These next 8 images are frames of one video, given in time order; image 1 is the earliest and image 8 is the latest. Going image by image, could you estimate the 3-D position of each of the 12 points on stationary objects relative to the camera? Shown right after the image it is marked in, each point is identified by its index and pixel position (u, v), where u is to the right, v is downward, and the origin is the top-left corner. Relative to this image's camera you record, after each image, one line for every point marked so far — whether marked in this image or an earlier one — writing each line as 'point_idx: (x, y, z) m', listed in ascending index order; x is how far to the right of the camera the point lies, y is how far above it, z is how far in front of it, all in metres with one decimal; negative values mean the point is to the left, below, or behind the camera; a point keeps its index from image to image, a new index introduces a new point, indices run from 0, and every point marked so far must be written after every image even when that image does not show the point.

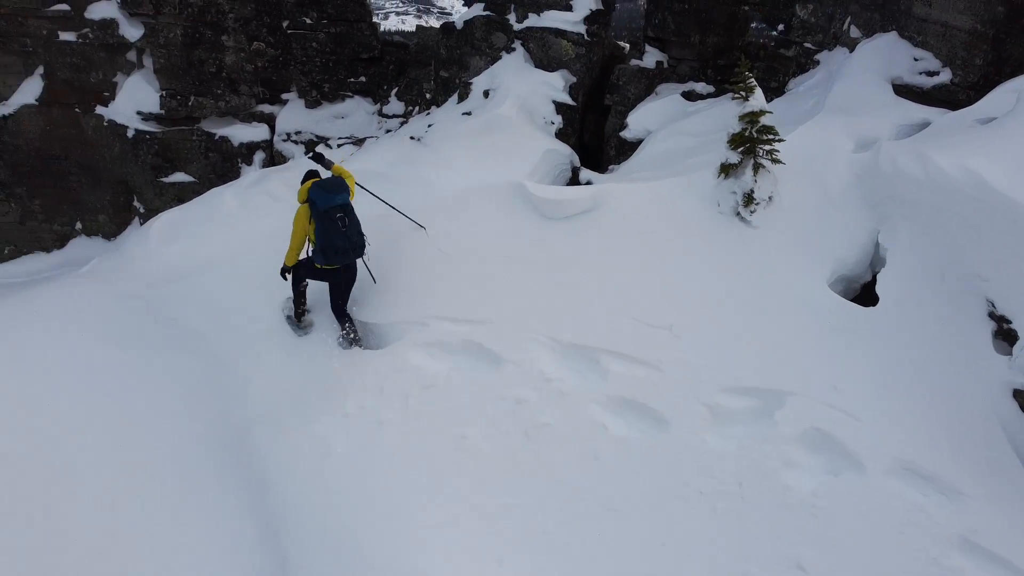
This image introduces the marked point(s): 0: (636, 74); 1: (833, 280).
0: (+1.1, +1.9, +7.1) m
1: (+1.9, +0.1, +4.8) m
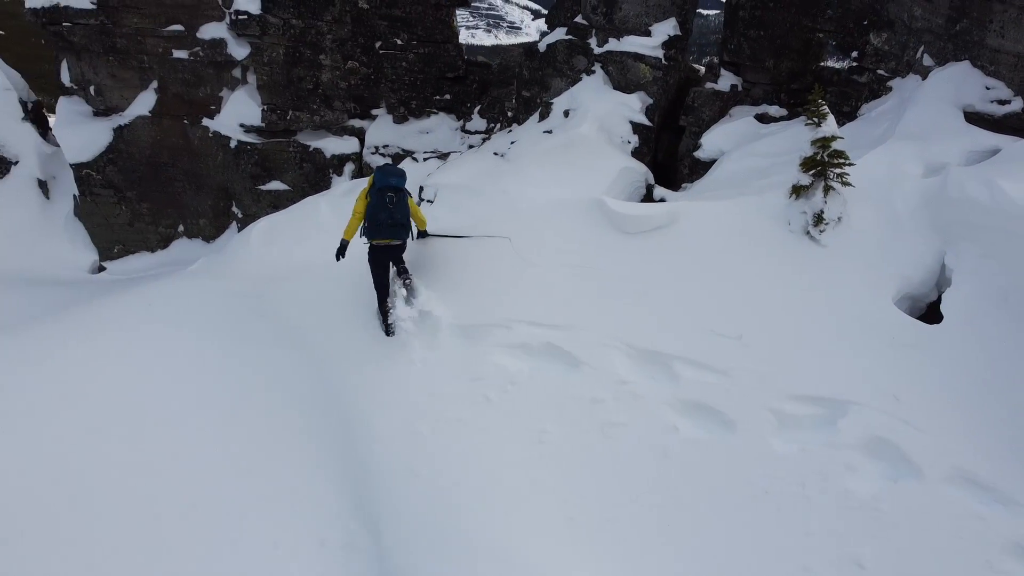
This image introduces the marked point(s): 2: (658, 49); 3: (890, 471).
0: (+1.8, +1.7, +7.4) m
1: (+2.4, 0.0, +5.1) m
2: (+1.3, +2.2, +7.4) m
3: (+1.9, -0.9, +4.0) m
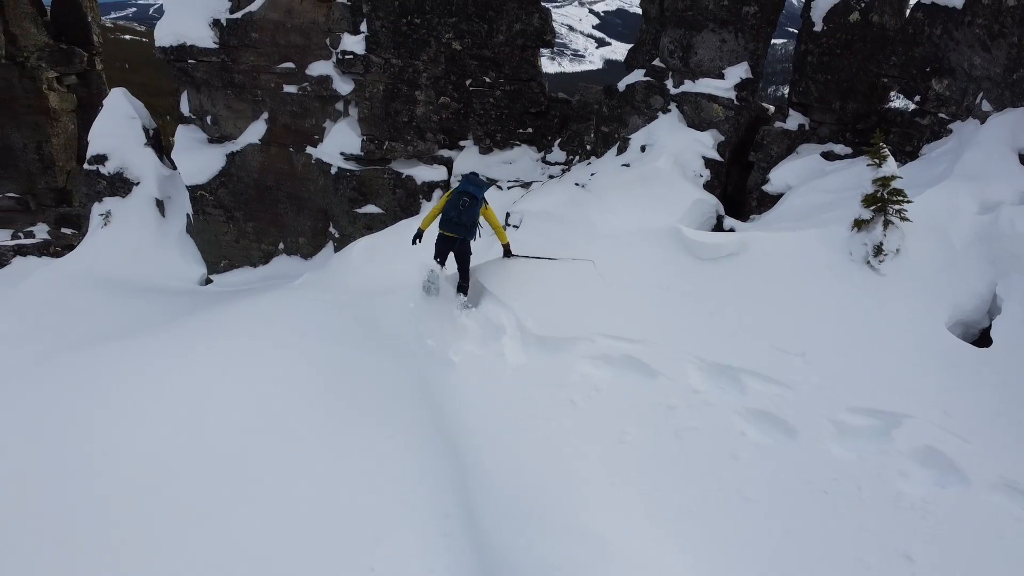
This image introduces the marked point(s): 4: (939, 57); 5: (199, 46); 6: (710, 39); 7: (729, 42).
0: (+2.6, +1.5, +7.9) m
1: (+3.0, -0.2, +5.5) m
2: (+2.2, +1.9, +8.0) m
3: (+2.4, -1.0, +4.5) m
4: (+3.7, +2.0, +7.0) m
5: (-3.9, +3.0, +10.1) m
6: (+2.0, +2.5, +8.0) m
7: (+2.1, +2.4, +8.0) m
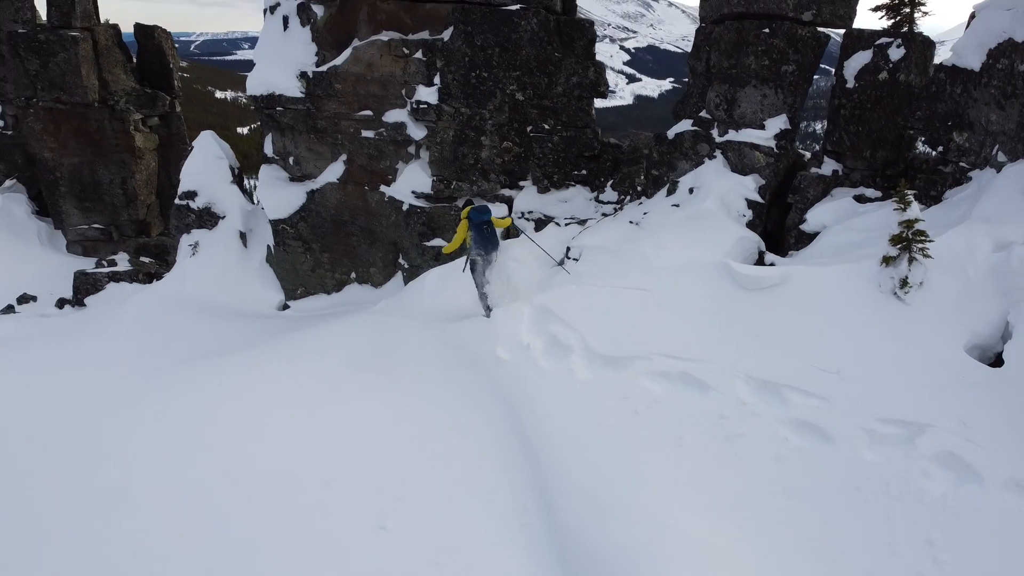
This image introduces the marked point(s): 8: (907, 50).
0: (+3.3, +1.2, +8.8) m
1: (+3.5, -0.4, +6.3) m
2: (+2.8, +1.6, +8.9) m
3: (+2.9, -1.2, +5.2) m
4: (+4.3, +1.7, +7.8) m
5: (-3.1, +2.7, +11.2) m
6: (+2.7, +2.1, +8.9) m
7: (+2.8, +2.1, +8.9) m
8: (+4.0, +2.4, +8.1) m
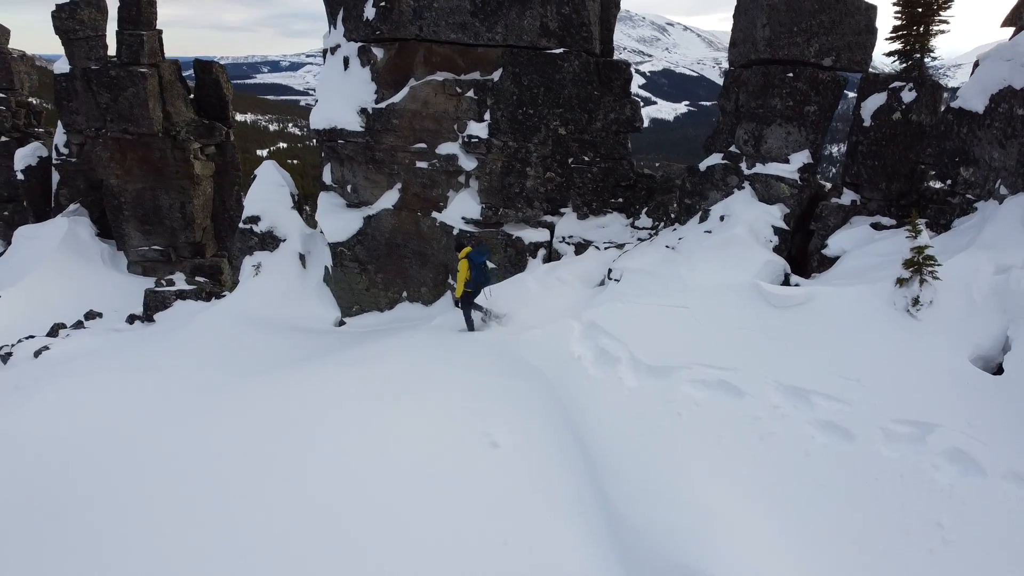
0: (+3.9, +0.9, +9.7) m
1: (+4.0, -0.6, +7.1) m
2: (+3.4, +1.4, +9.8) m
3: (+3.4, -1.3, +6.1) m
4: (+4.9, +1.5, +8.7) m
5: (-2.5, +2.4, +12.3) m
6: (+3.2, +1.9, +9.8) m
7: (+3.4, +1.9, +9.8) m
8: (+4.5, +2.2, +9.0) m
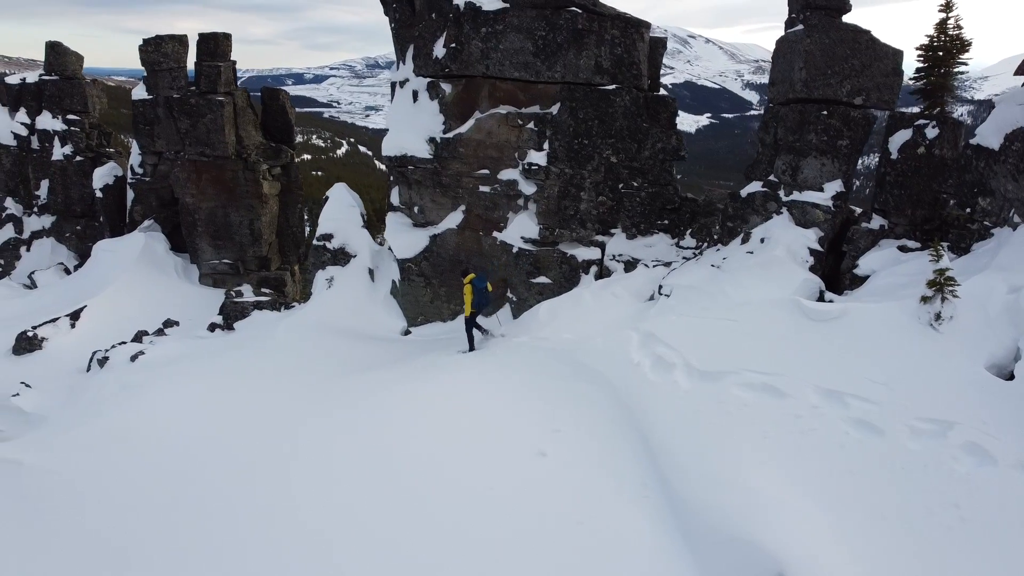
0: (+4.7, +0.7, +10.7) m
1: (+4.8, -0.8, +8.2) m
2: (+4.2, +1.2, +10.9) m
3: (+4.1, -1.5, +7.1) m
4: (+5.7, +1.3, +9.8) m
5: (-1.6, +2.2, +13.5) m
6: (+4.1, +1.7, +10.9) m
7: (+4.2, +1.7, +10.9) m
8: (+5.3, +2.0, +10.1) m
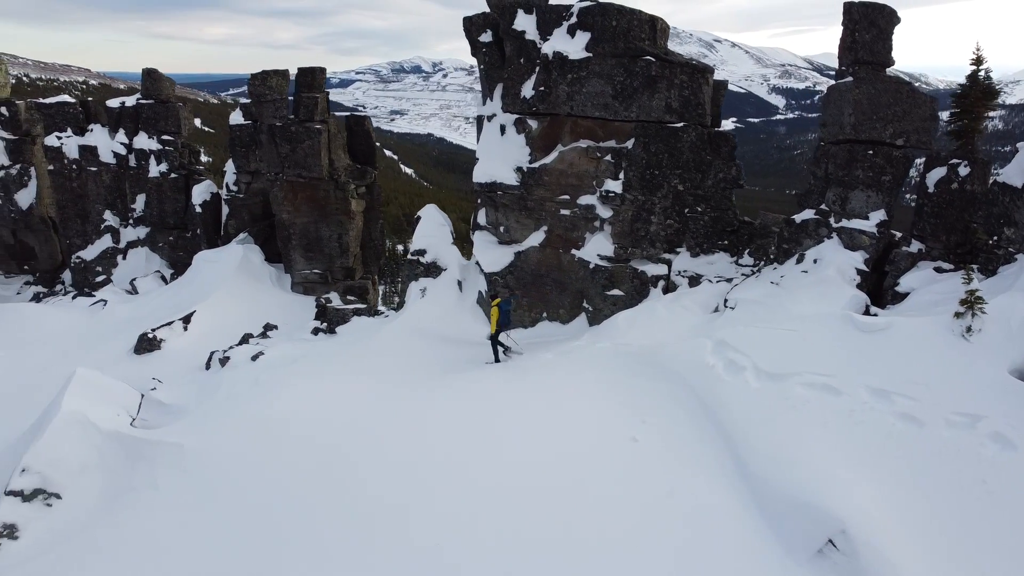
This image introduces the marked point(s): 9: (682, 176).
0: (+6.0, +0.5, +12.4) m
1: (+6.1, -1.0, +9.8) m
2: (+5.6, +1.0, +12.6) m
3: (+5.3, -1.7, +8.8) m
4: (+7.0, +1.0, +11.5) m
5: (-0.1, +2.0, +15.4) m
6: (+5.4, +1.5, +12.7) m
7: (+5.6, +1.4, +12.6) m
8: (+6.7, +1.7, +11.8) m
9: (+3.0, +2.0, +14.4) m
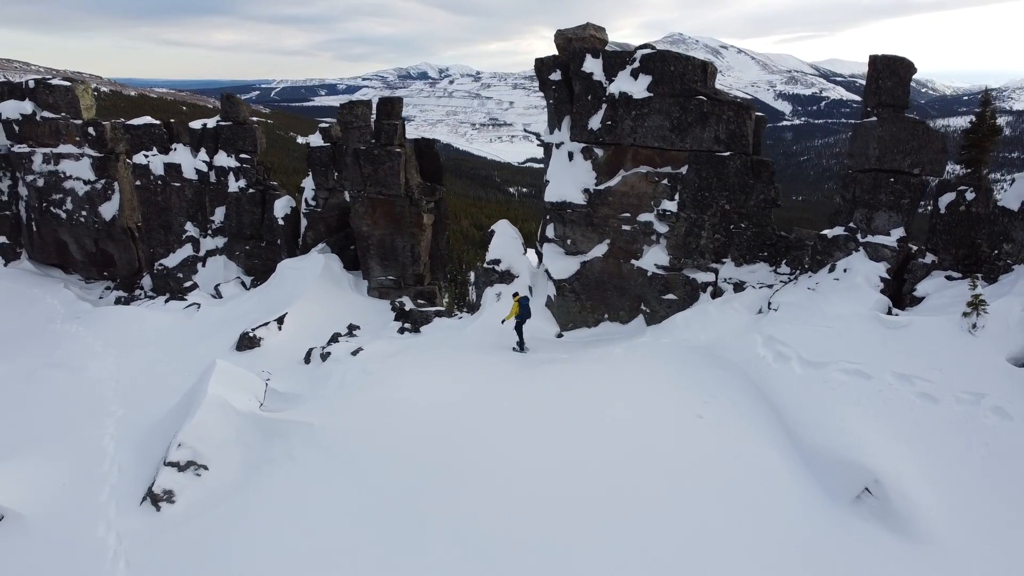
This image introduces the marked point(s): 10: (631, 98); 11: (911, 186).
0: (+7.5, +0.4, +14.8) m
1: (+7.5, -1.1, +12.3) m
2: (+7.1, +0.9, +15.0) m
3: (+6.8, -1.8, +11.2) m
4: (+8.5, +1.0, +13.9) m
5: (+1.3, +1.9, +17.9) m
6: (+6.9, +1.4, +15.1) m
7: (+7.1, +1.3, +15.0) m
8: (+8.1, +1.6, +14.2) m
9: (+4.5, +1.9, +16.8) m
10: (+2.4, +4.0, +16.8) m
11: (+7.3, +1.9, +14.8) m
